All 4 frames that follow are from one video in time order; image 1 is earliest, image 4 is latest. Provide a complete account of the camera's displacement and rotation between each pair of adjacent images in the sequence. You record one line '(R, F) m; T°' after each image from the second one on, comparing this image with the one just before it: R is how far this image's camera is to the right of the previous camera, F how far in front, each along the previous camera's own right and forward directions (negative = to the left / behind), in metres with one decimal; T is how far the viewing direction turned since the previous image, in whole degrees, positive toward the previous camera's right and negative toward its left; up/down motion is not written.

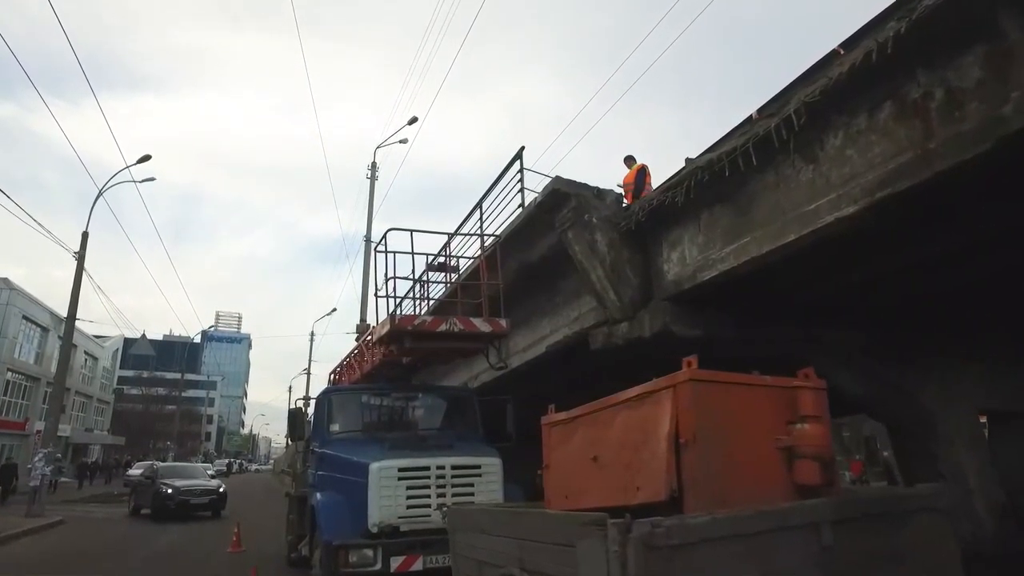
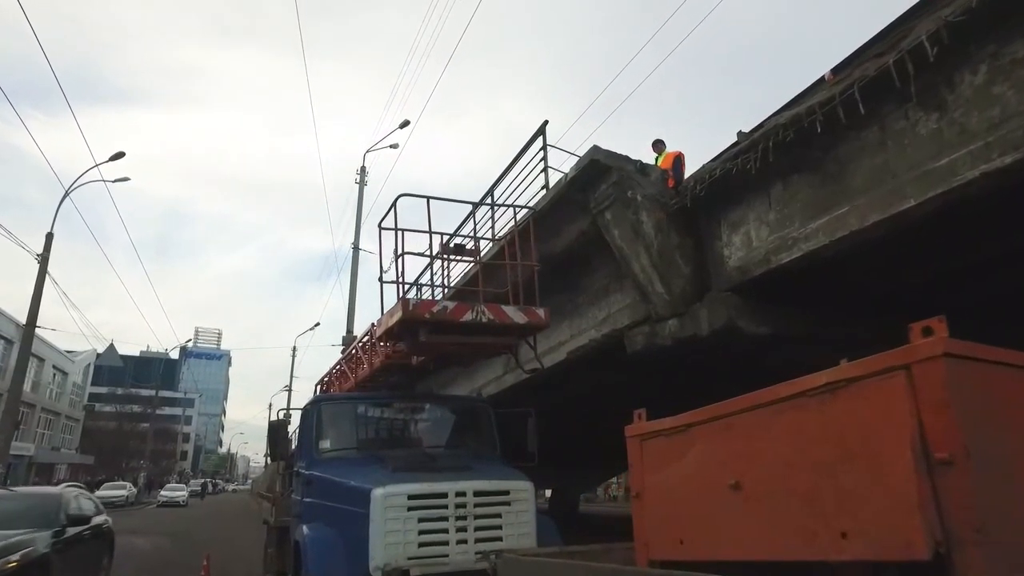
(-0.5, +1.4) m; +1°
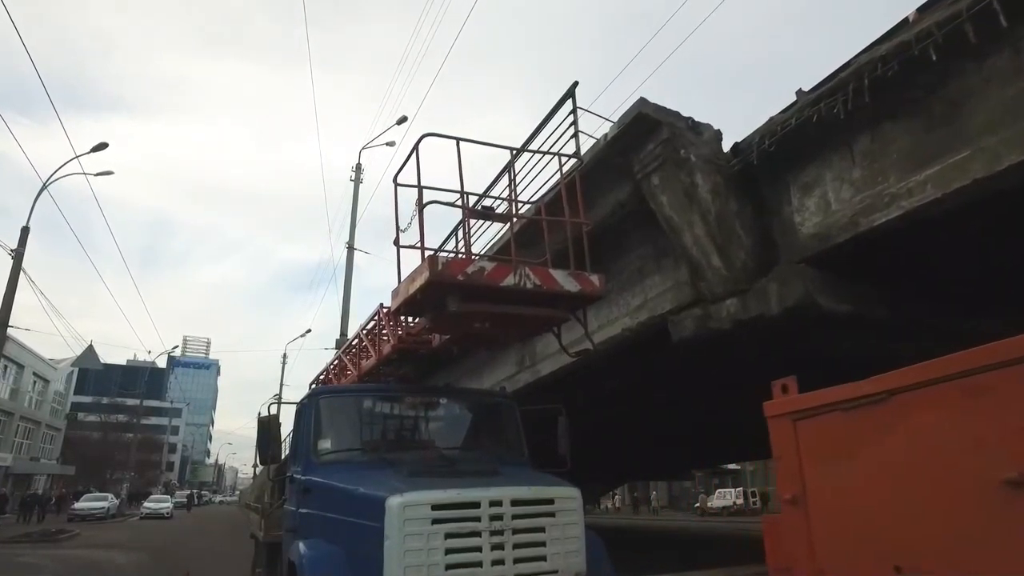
(-0.4, +1.1) m; +1°
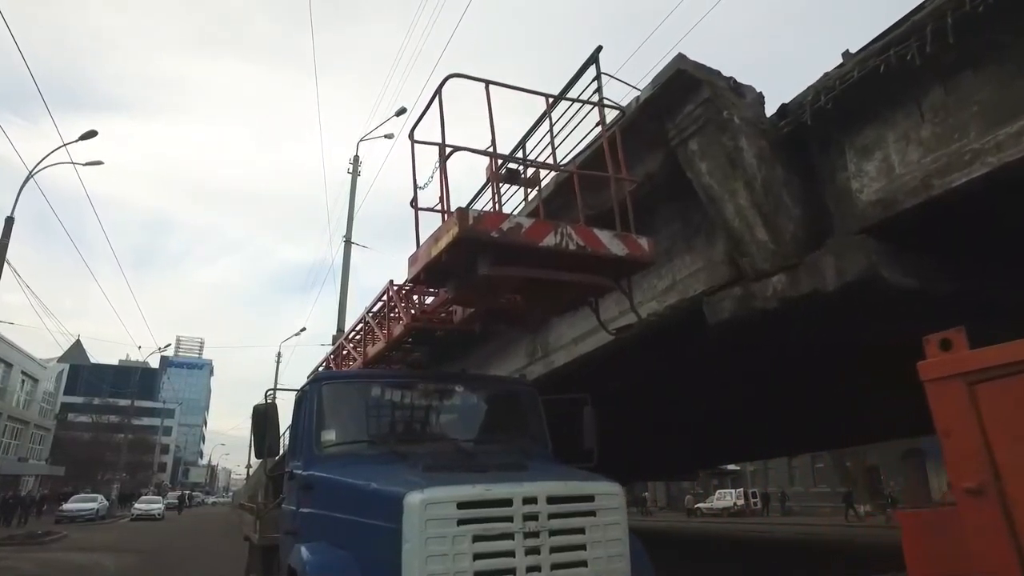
(-0.3, +0.6) m; 0°
